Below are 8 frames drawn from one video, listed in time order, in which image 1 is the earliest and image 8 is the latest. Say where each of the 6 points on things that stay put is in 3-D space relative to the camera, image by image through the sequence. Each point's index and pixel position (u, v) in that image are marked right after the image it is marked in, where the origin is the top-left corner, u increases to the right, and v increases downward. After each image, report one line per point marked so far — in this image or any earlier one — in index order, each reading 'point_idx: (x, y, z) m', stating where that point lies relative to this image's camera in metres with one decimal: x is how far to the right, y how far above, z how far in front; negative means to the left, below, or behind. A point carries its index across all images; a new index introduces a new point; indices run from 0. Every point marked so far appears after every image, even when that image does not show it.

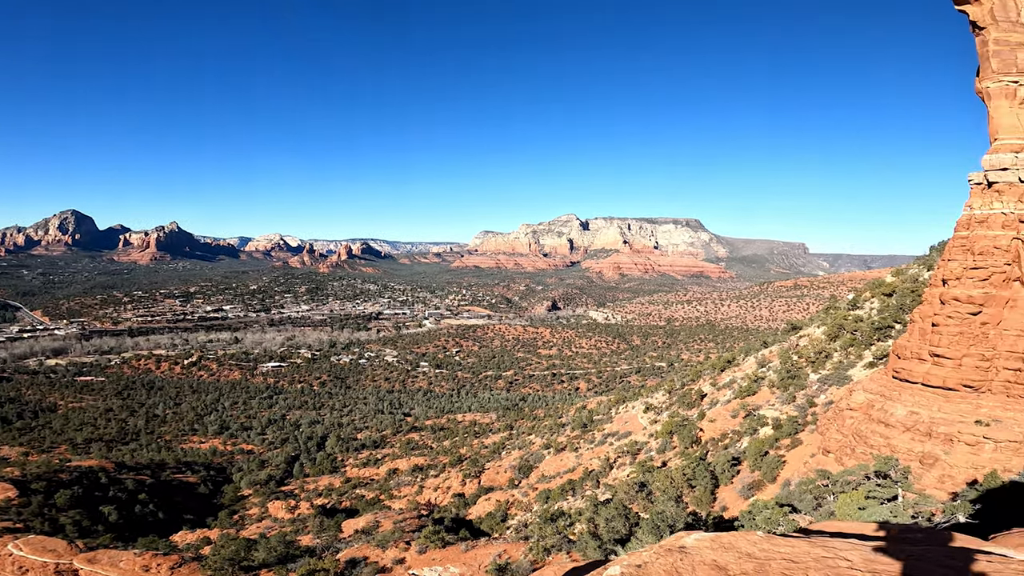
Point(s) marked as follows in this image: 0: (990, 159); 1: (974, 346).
0: (+14.3, +3.6, +15.1) m
1: (+13.5, -1.9, +15.0) m
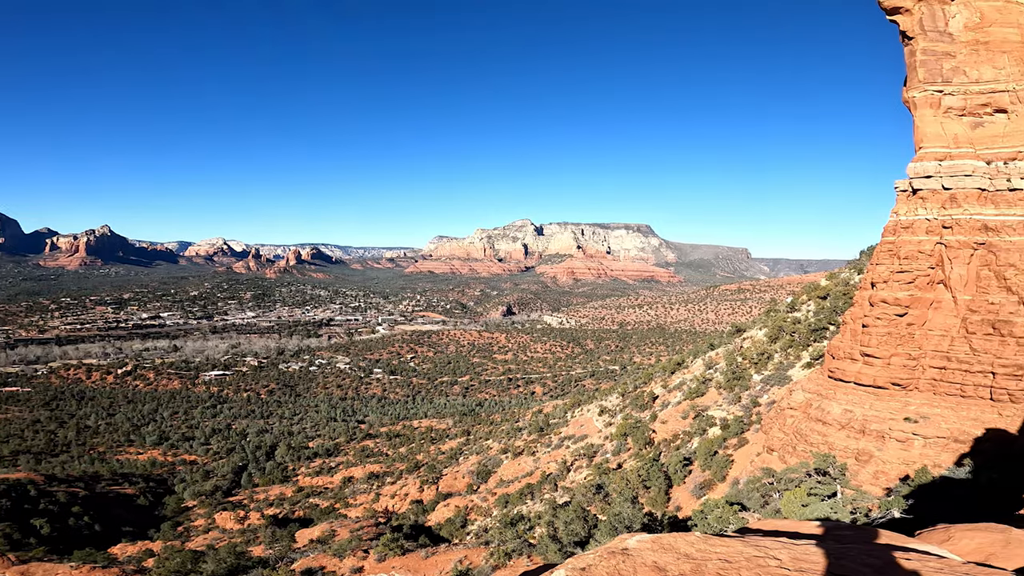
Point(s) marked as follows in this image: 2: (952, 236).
0: (+12.9, +3.7, +16.0) m
1: (+12.2, -1.8, +15.8) m
2: (+13.3, +1.4, +15.4) m
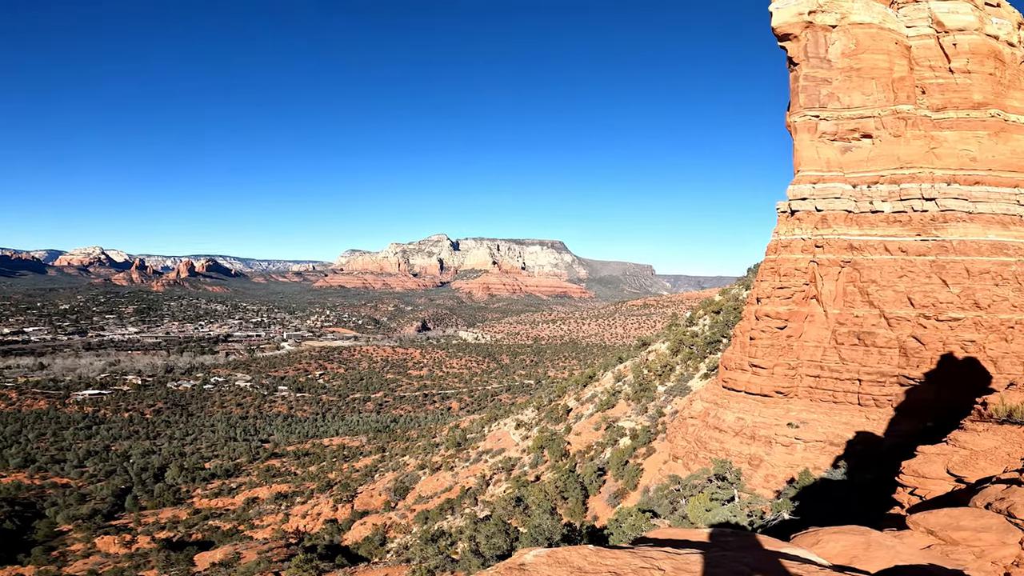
0: (+9.6, +3.3, +17.0) m
1: (+8.9, -2.2, +16.5) m
2: (+10.1, +1.0, +16.3) m
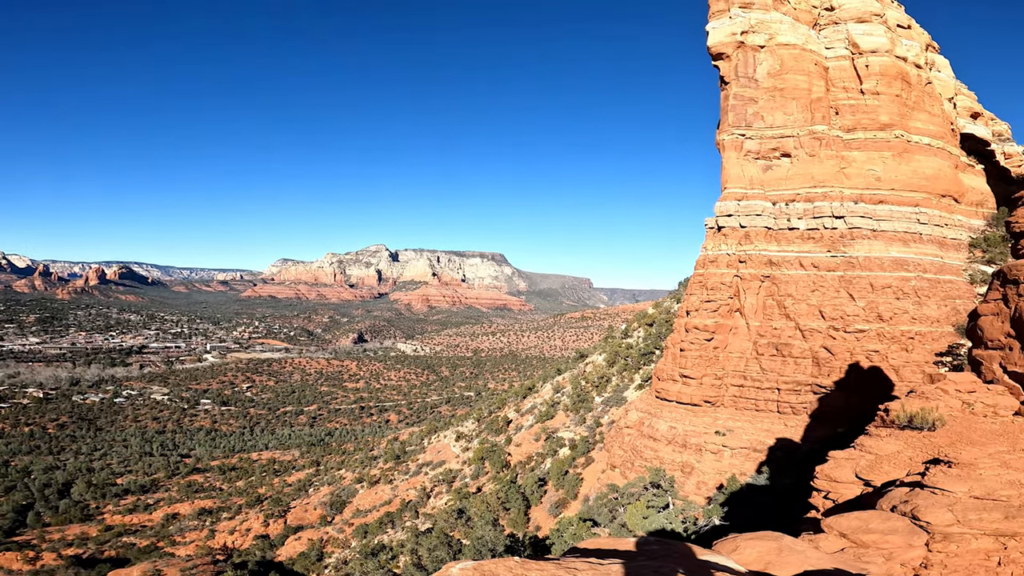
0: (+7.3, +2.8, +17.6) m
1: (+6.7, -2.6, +16.9) m
2: (+7.9, +0.6, +16.9) m
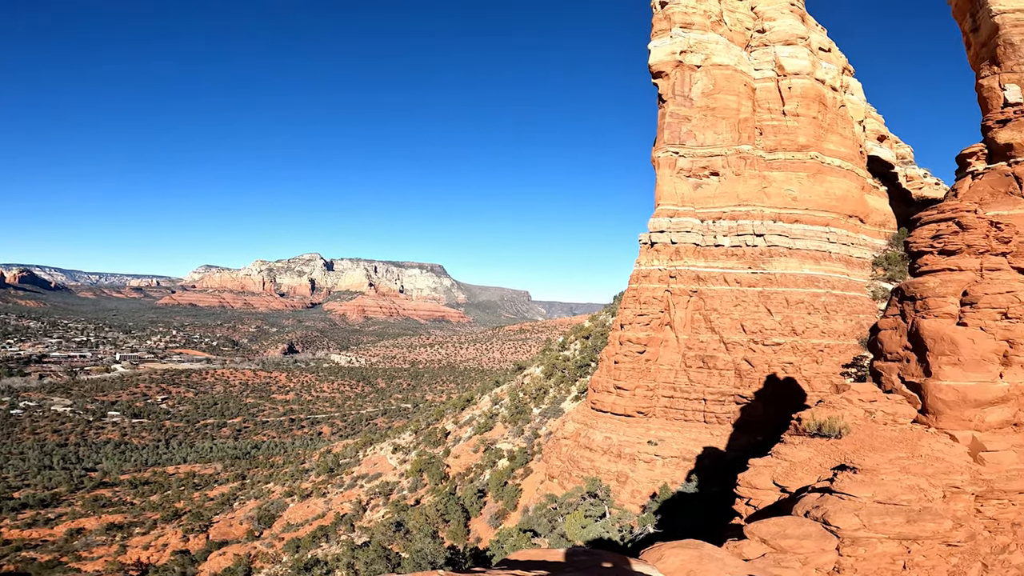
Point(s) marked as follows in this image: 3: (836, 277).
0: (+5.1, +2.4, +18.1) m
1: (+4.5, -3.1, +17.2) m
2: (+5.7, +0.2, +17.5) m
3: (+10.8, +0.4, +16.9) m
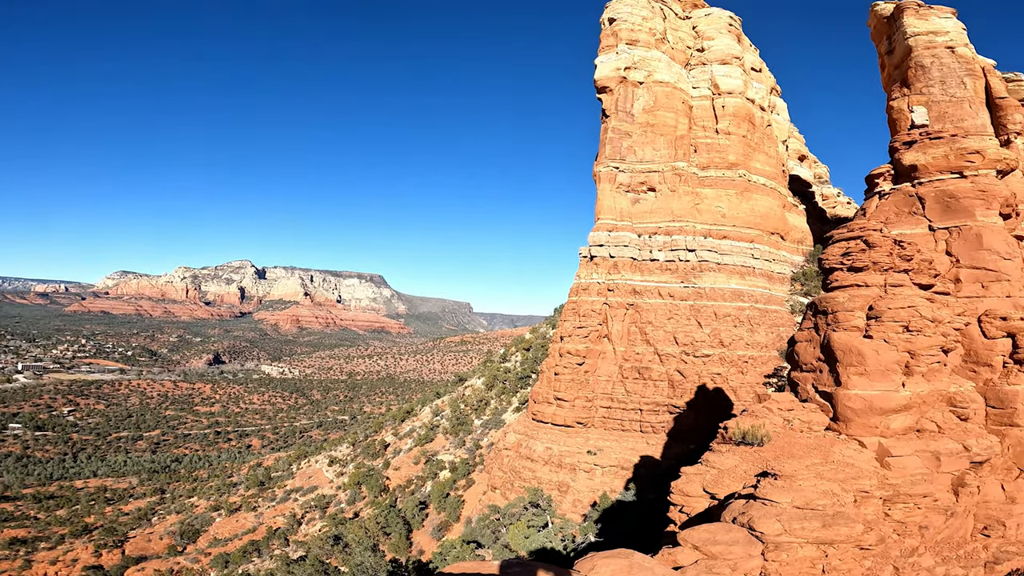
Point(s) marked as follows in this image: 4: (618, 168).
0: (+3.0, +1.9, +18.4) m
1: (+2.3, -3.5, +17.3) m
2: (+3.6, -0.3, +17.8) m
3: (+8.7, -0.1, +17.8) m
4: (+3.8, +4.3, +18.4) m
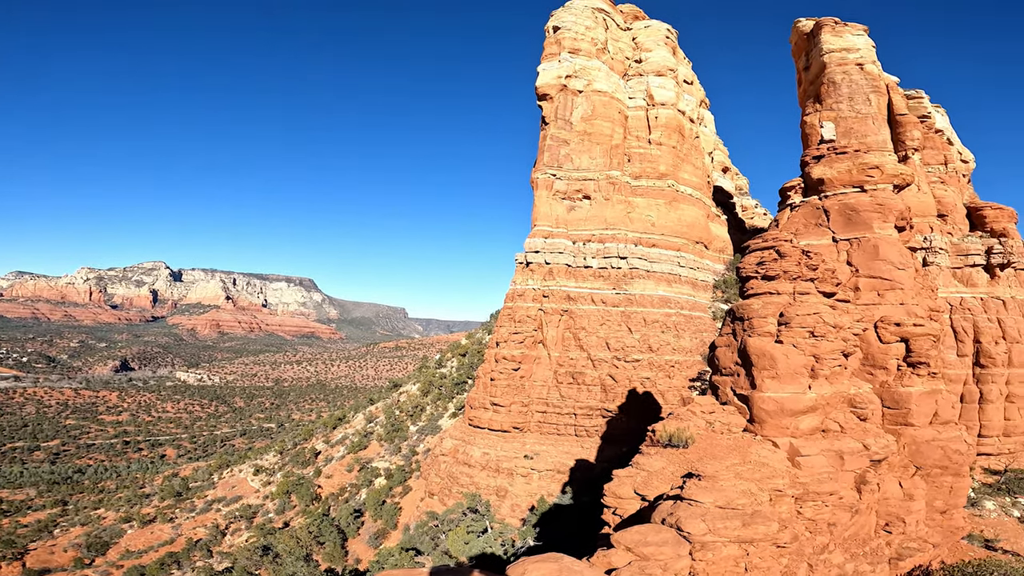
0: (+0.6, +1.7, +18.4) m
1: (+0.1, -3.7, +17.2) m
2: (+1.3, -0.5, +17.8) m
3: (+6.4, -0.4, +18.5) m
4: (+1.4, +4.1, +18.5) m
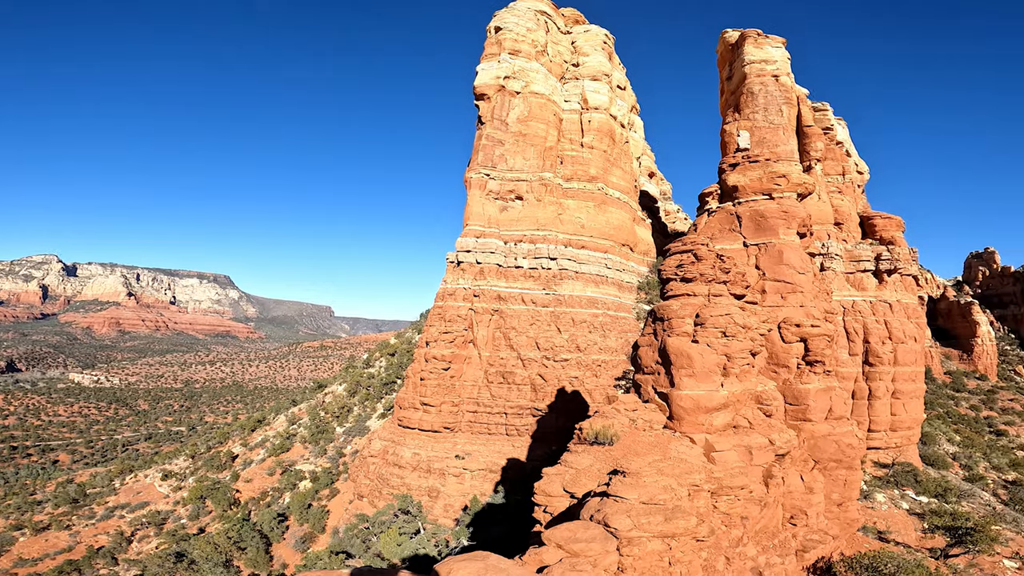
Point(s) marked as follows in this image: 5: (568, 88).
0: (-1.9, +1.7, +18.0) m
1: (-2.4, -3.6, +16.7) m
2: (-1.2, -0.5, +17.6) m
3: (+3.7, -0.4, +18.9) m
4: (-1.1, +4.1, +18.2) m
5: (+1.8, +7.8, +19.9) m
